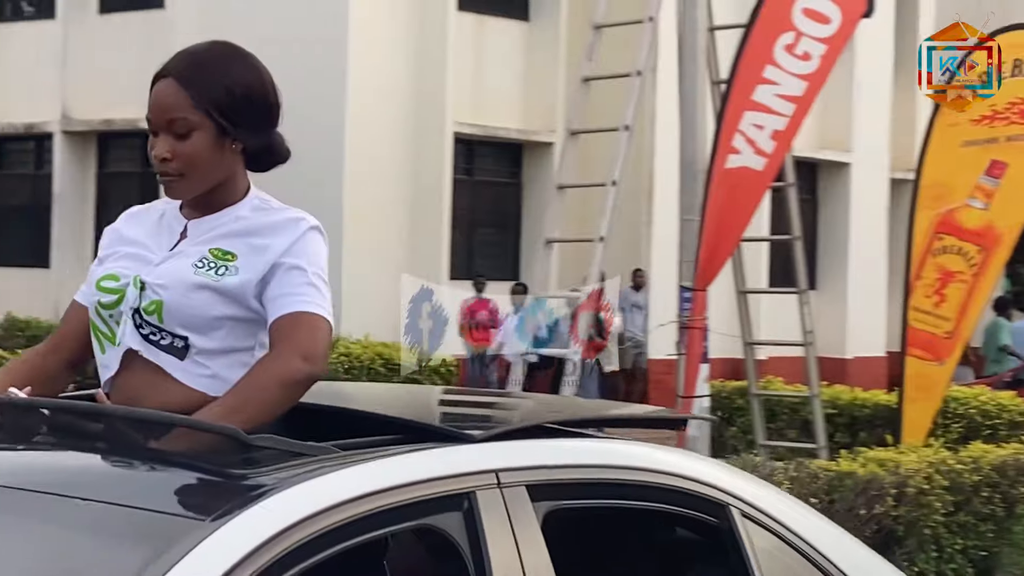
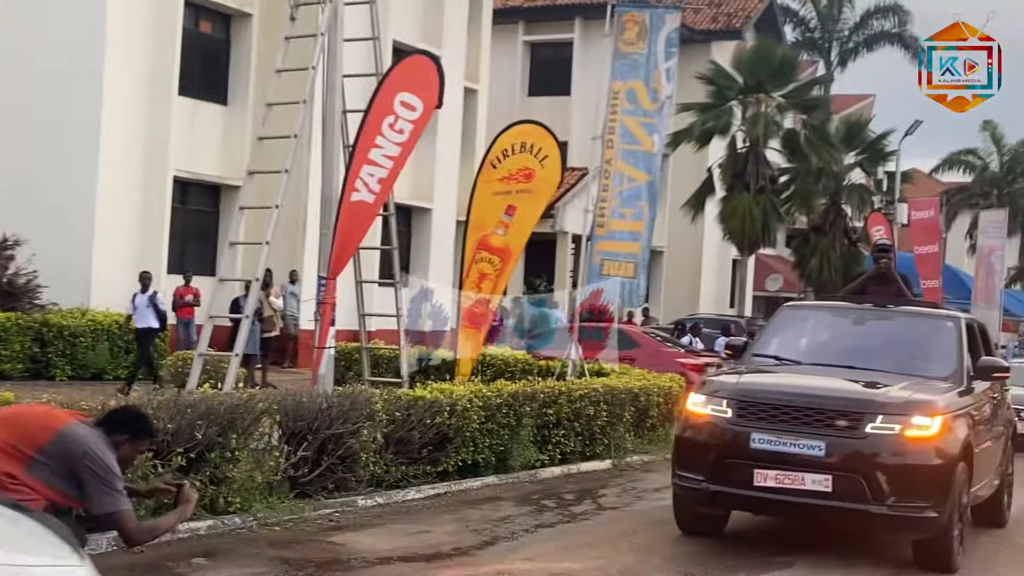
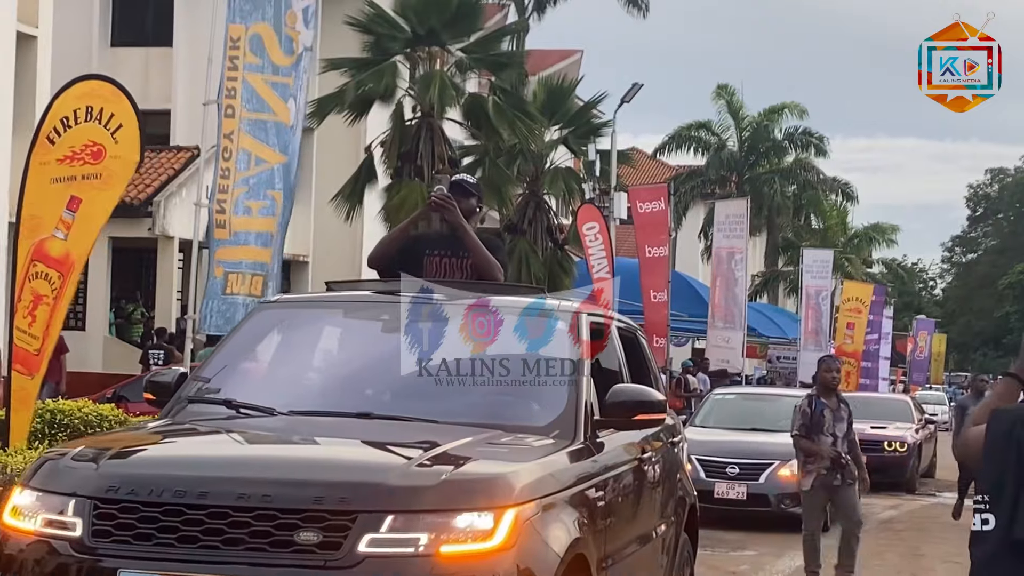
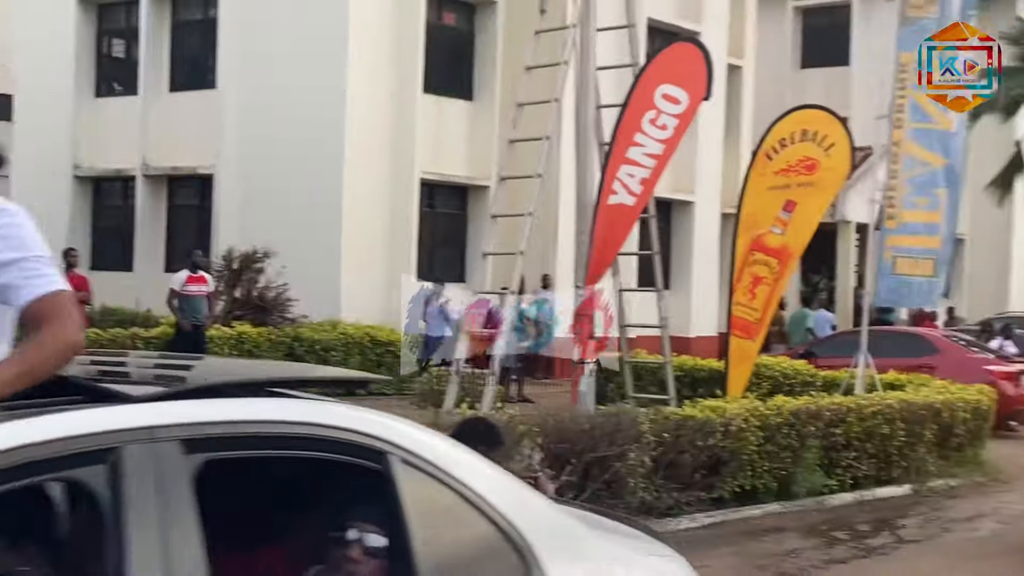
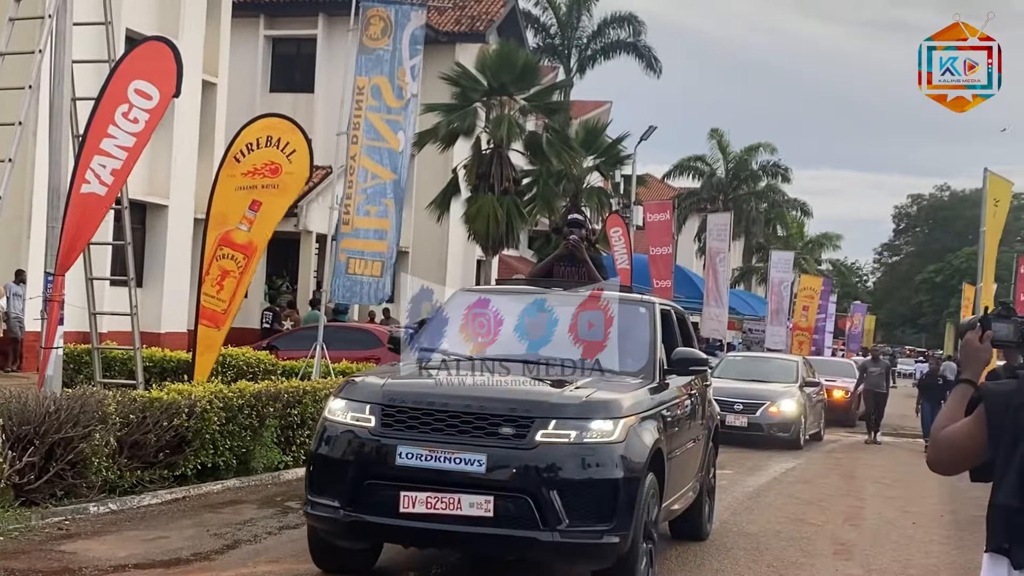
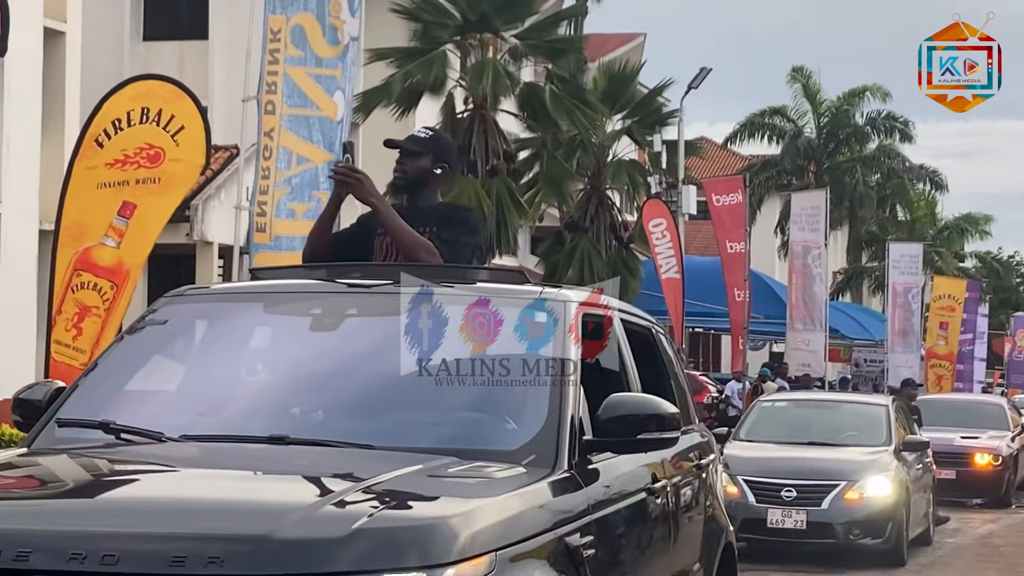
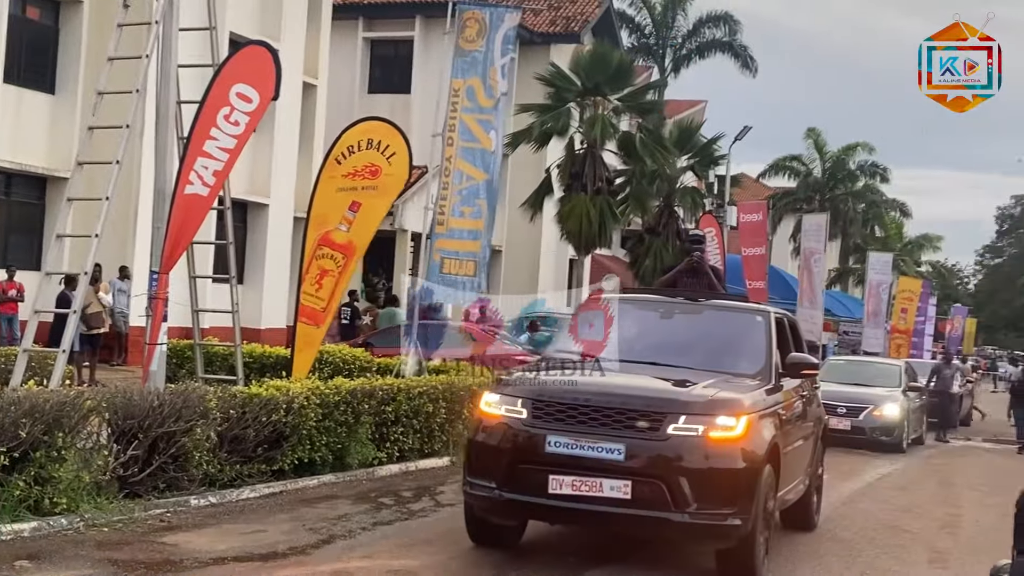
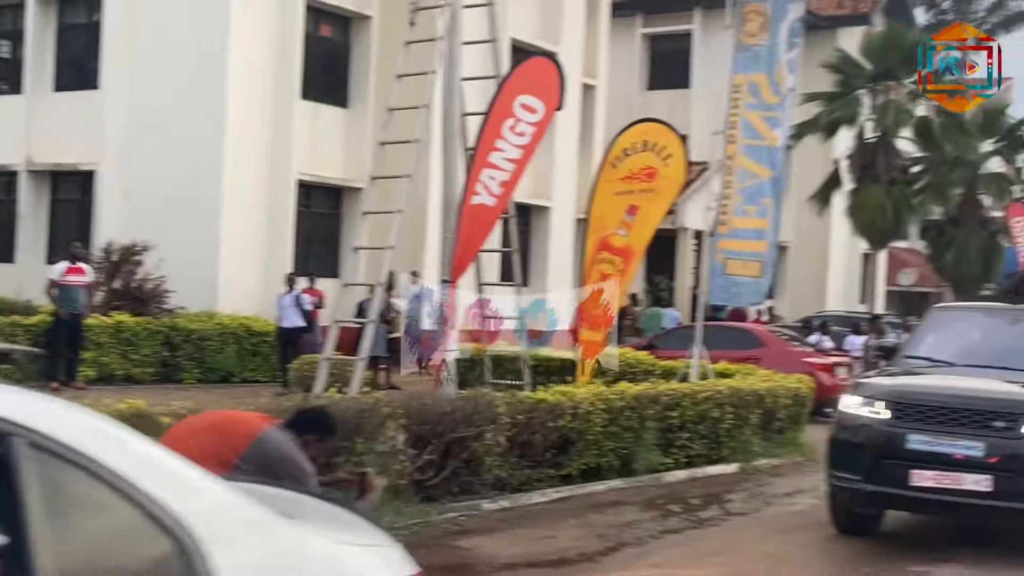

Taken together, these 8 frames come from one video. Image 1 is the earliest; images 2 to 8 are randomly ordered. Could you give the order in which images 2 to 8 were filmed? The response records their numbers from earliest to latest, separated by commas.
4, 8, 2, 7, 5, 3, 6
